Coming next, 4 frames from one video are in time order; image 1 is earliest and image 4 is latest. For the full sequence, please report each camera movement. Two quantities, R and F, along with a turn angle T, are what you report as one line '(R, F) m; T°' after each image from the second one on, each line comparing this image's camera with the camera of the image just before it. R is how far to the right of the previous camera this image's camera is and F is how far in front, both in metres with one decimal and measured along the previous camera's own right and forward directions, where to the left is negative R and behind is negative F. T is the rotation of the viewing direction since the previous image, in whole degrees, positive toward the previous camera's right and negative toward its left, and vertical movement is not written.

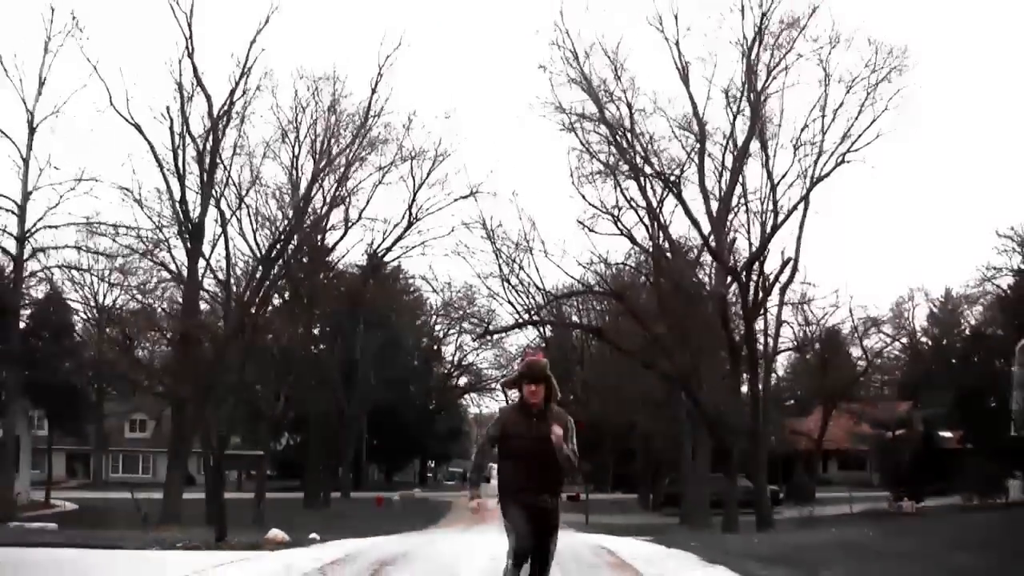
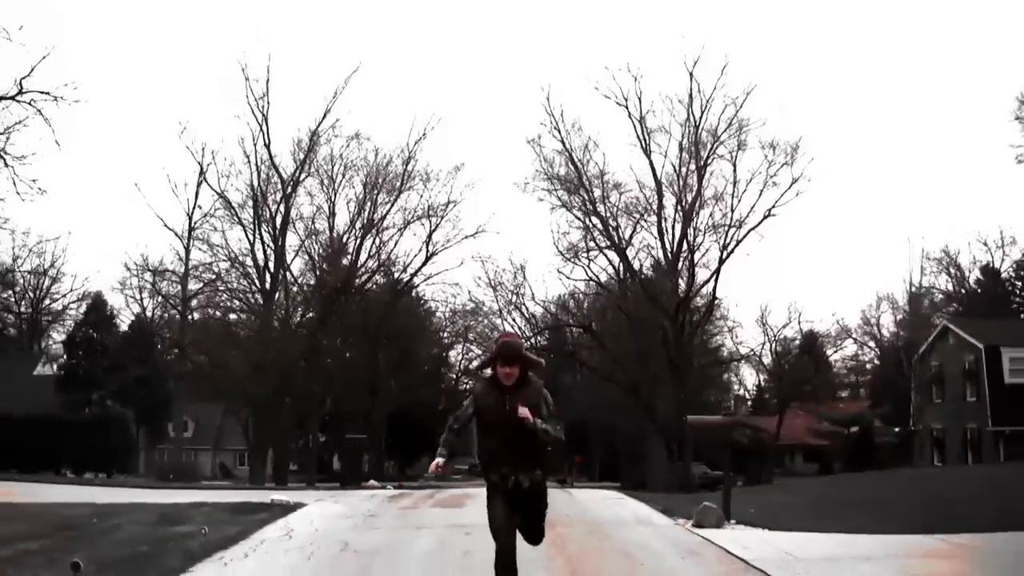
(+0.1, -6.5) m; 0°
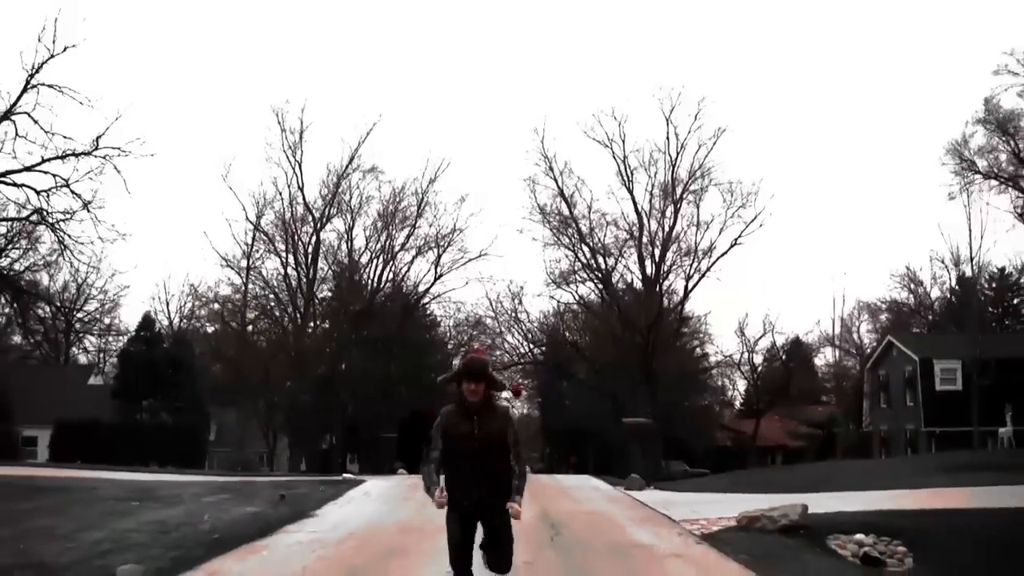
(+0.1, -4.4) m; 0°
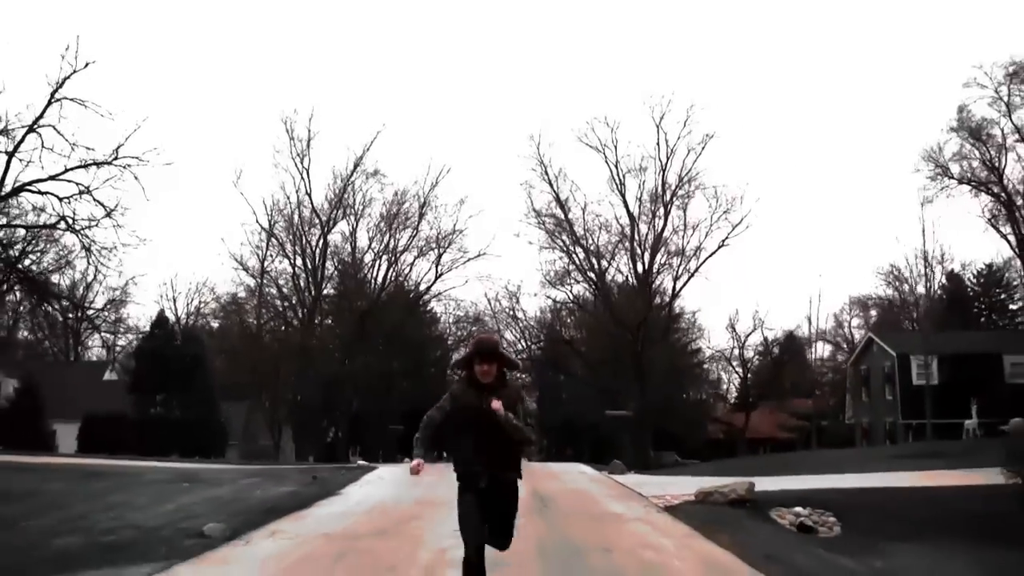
(0.0, -1.7) m; 0°
